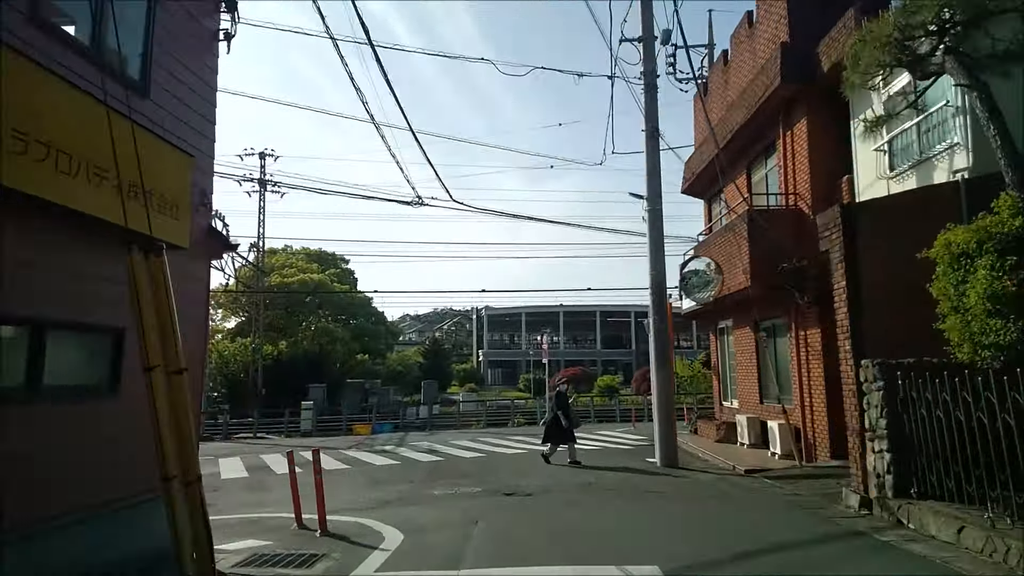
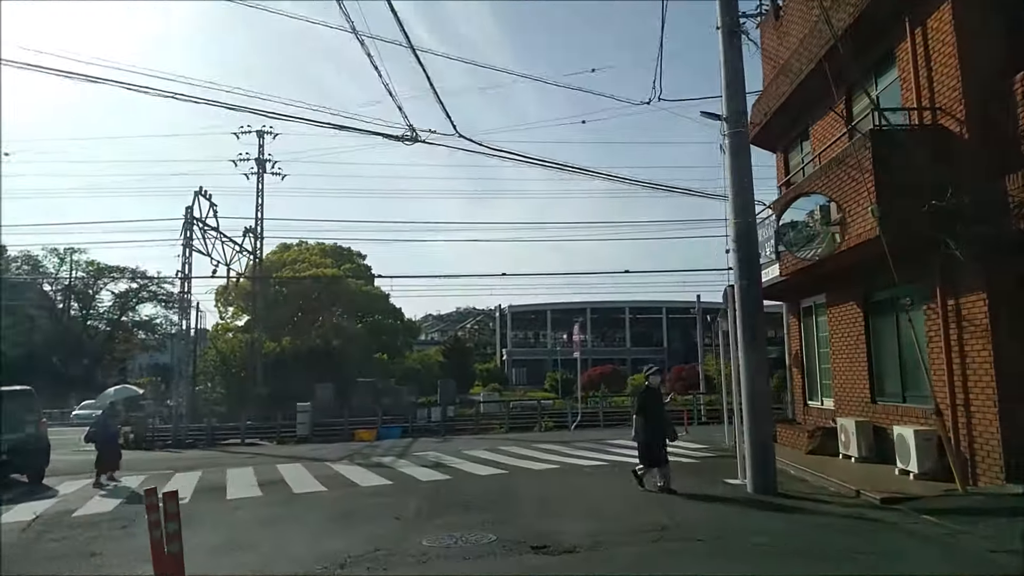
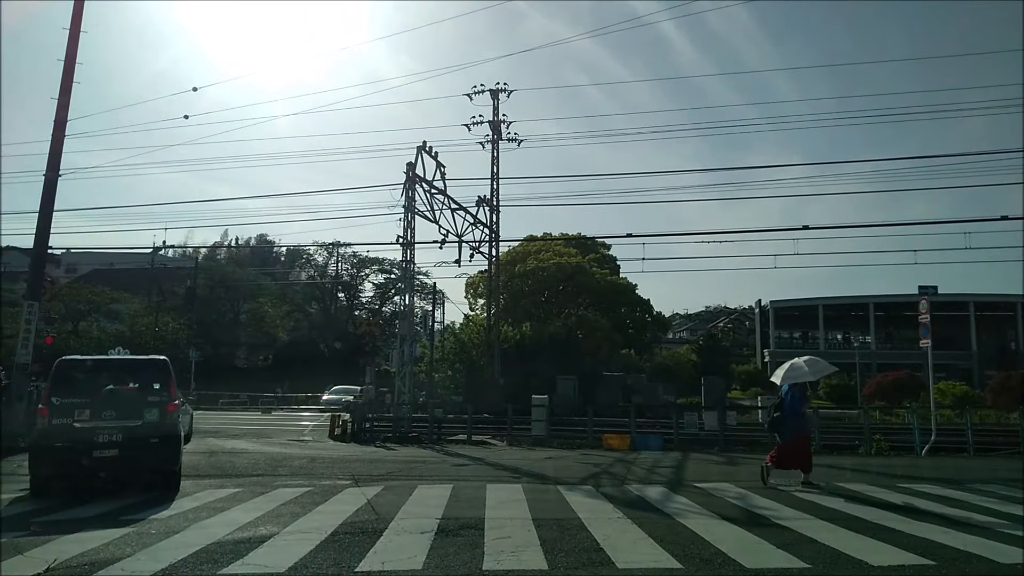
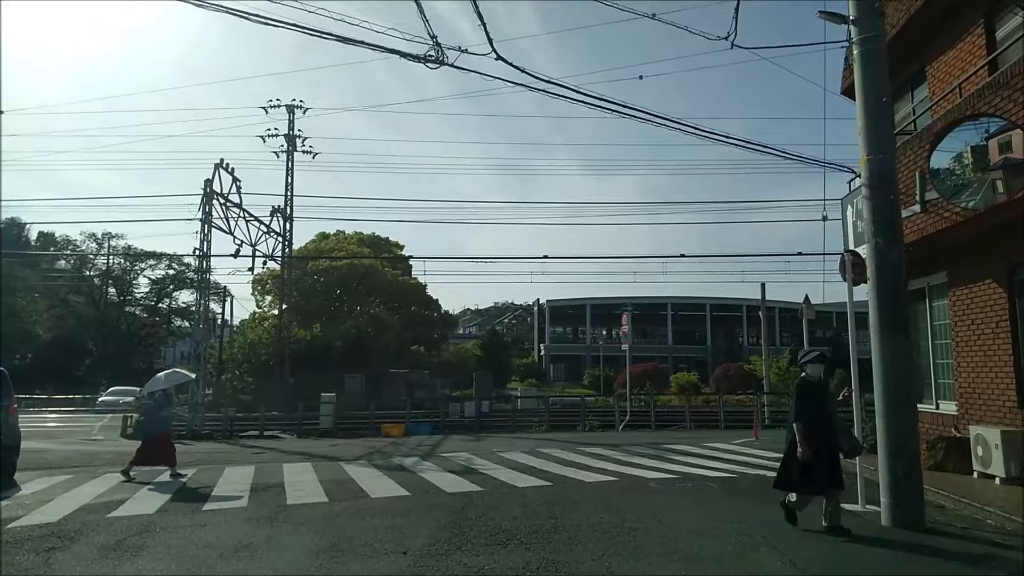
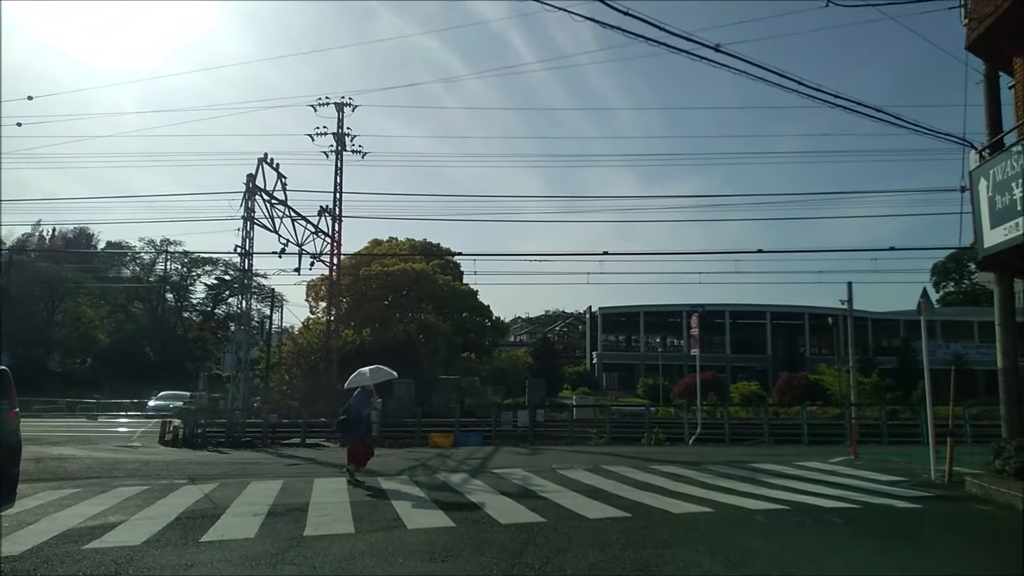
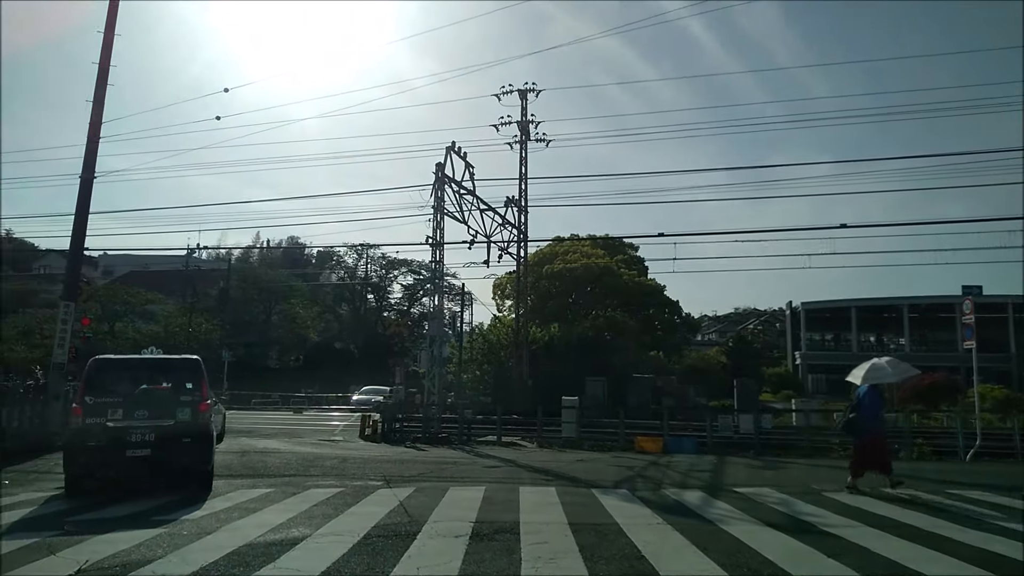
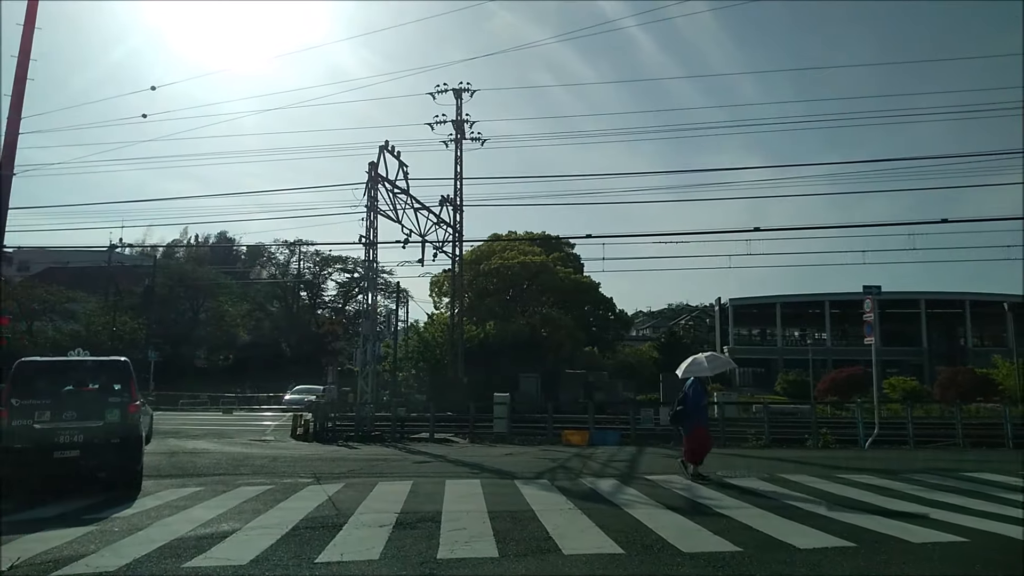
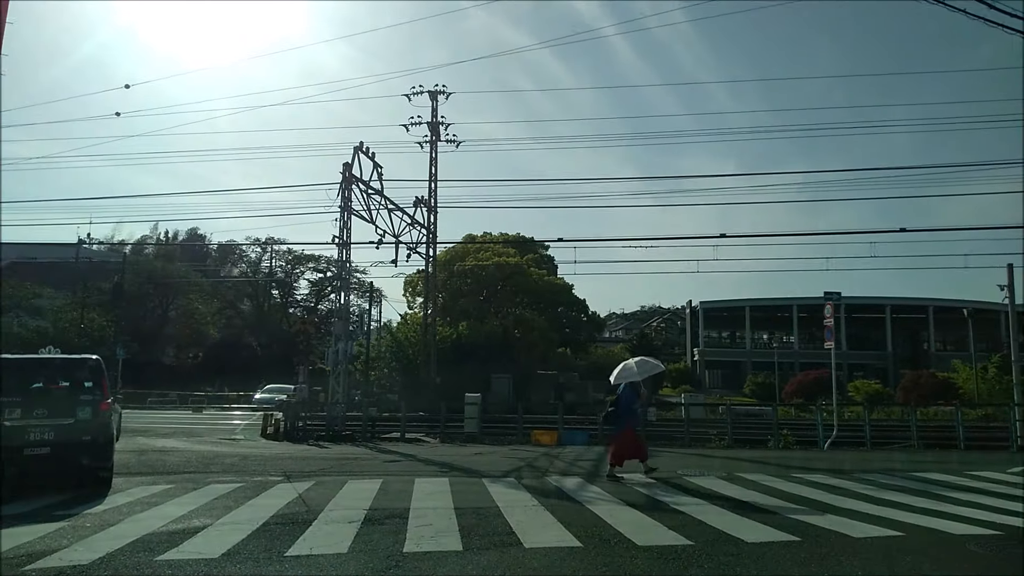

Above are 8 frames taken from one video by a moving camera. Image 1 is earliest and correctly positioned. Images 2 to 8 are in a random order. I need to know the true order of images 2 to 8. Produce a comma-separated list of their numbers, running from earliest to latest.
2, 4, 5, 8, 7, 3, 6
